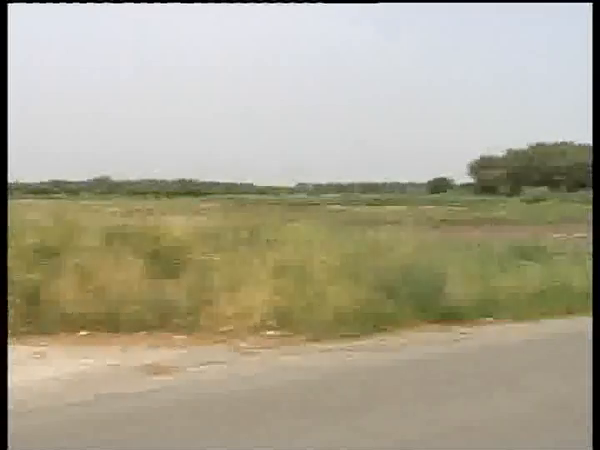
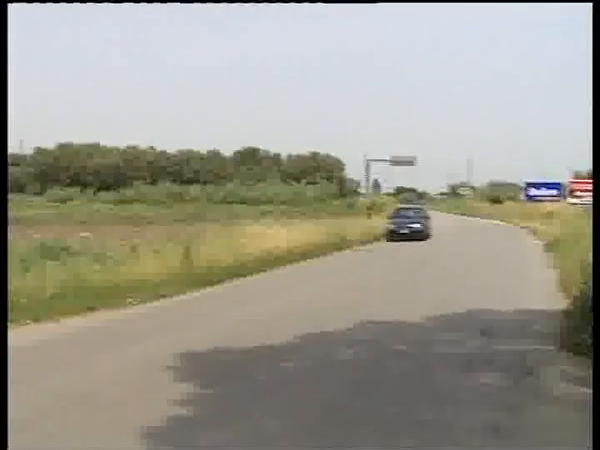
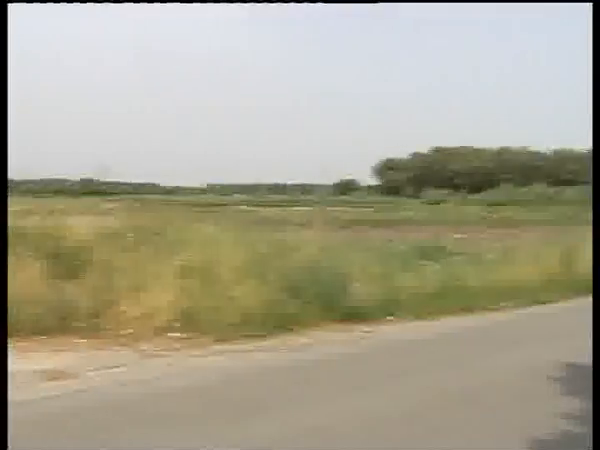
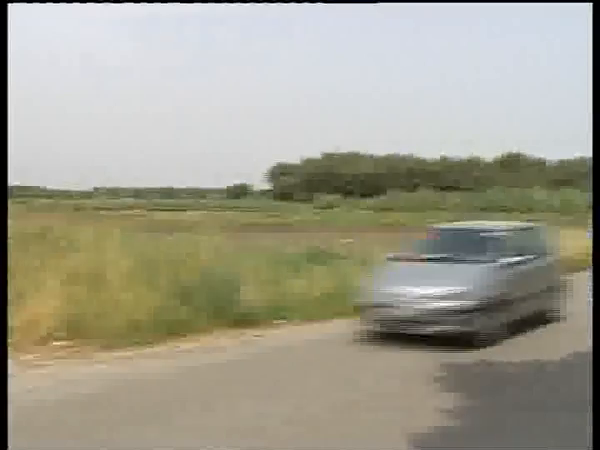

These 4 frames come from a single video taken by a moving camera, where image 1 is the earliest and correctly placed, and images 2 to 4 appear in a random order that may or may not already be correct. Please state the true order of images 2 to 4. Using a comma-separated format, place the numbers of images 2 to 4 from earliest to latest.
3, 4, 2
